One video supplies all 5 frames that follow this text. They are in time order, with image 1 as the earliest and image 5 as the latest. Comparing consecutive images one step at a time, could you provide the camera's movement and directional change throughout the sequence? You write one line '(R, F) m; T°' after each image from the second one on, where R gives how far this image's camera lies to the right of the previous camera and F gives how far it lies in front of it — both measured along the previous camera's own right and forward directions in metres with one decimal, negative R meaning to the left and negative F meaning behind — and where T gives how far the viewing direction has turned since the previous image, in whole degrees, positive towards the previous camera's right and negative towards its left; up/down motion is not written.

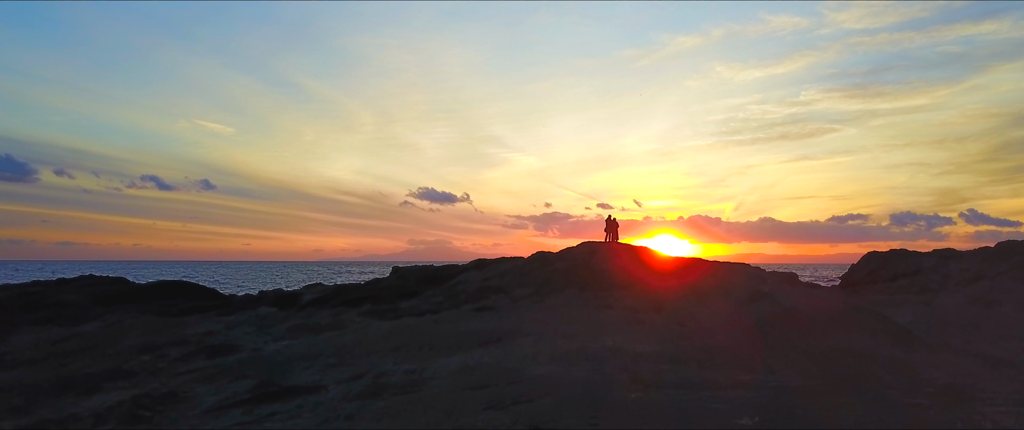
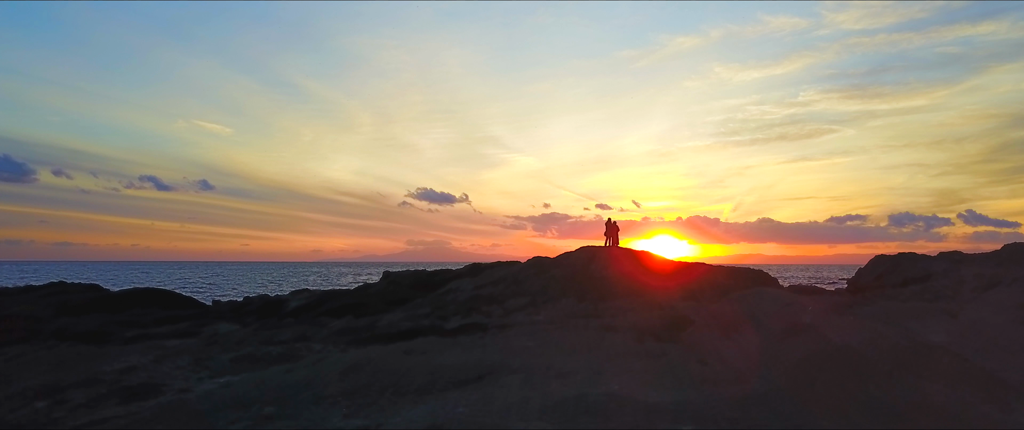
(+0.1, +1.3) m; 0°
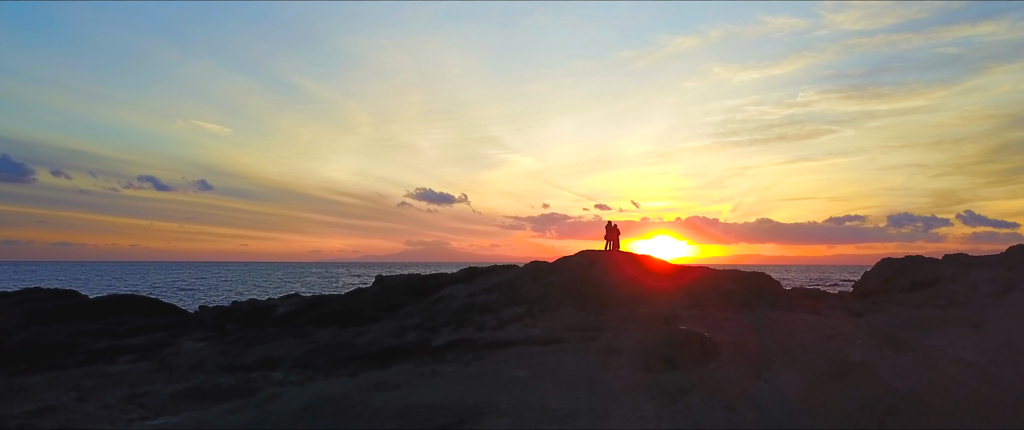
(+0.1, +1.0) m; 0°
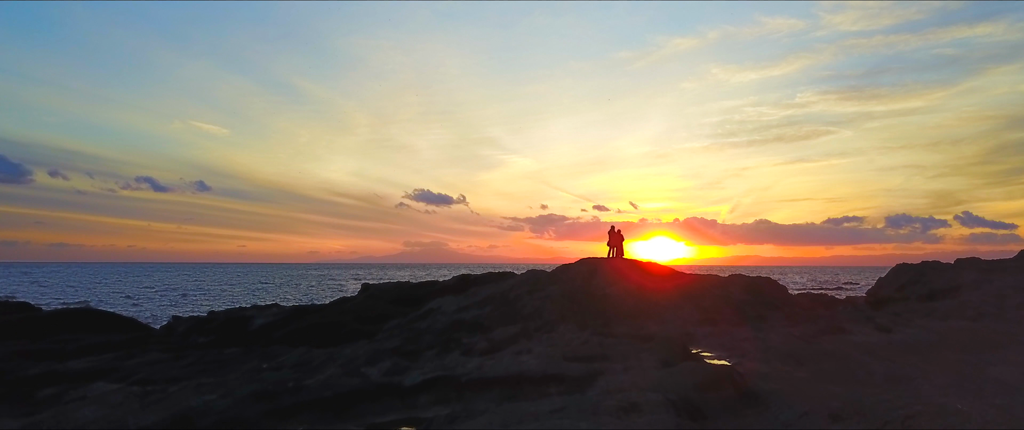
(+0.1, +1.9) m; 0°
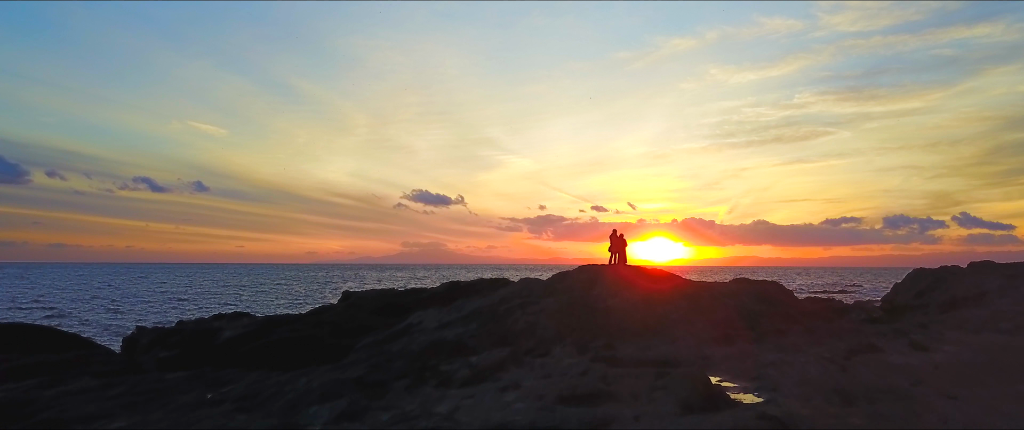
(+0.2, +2.1) m; 0°
